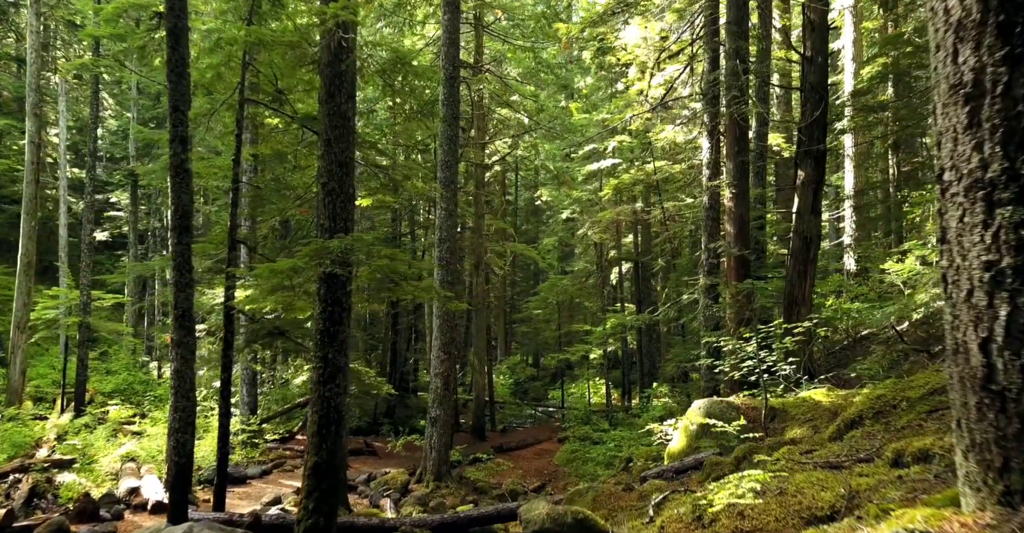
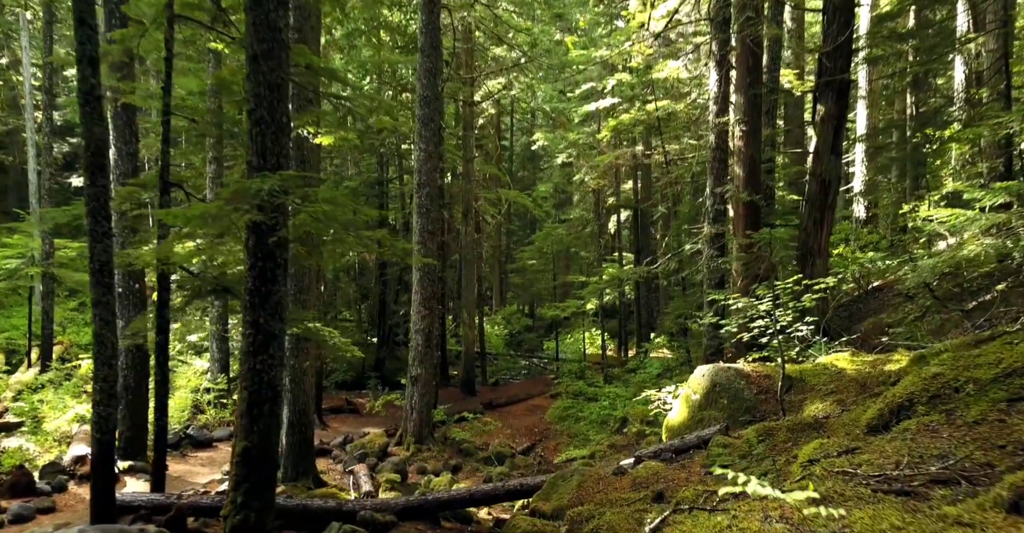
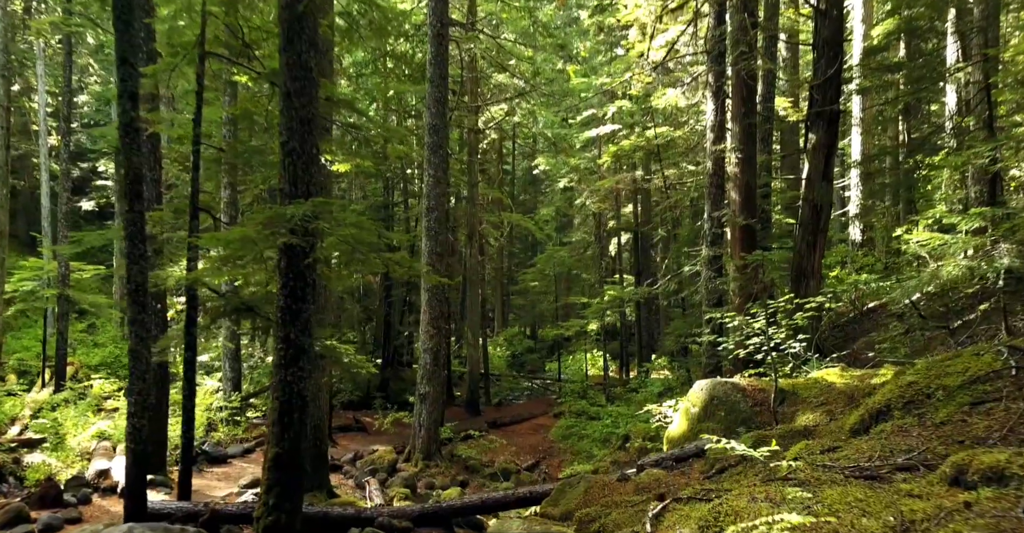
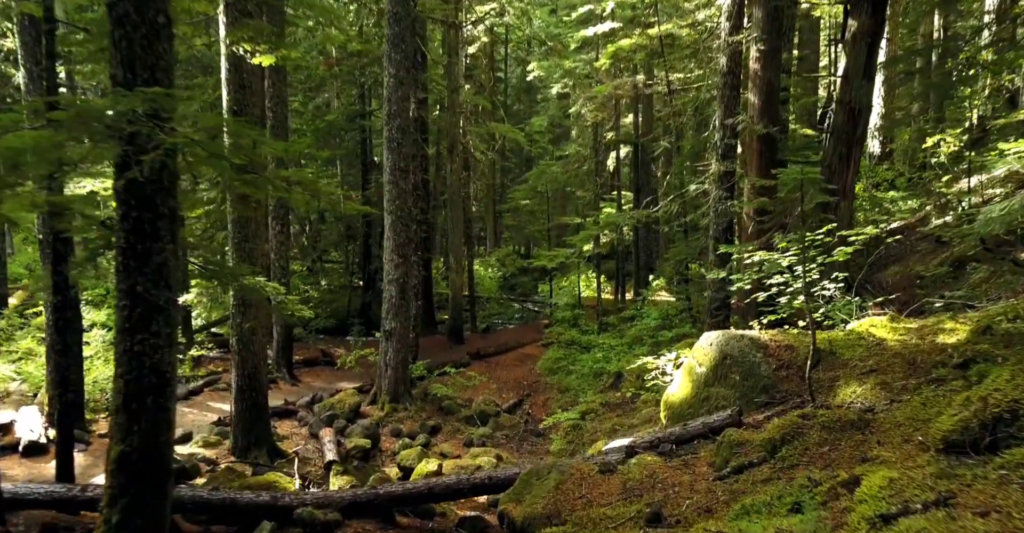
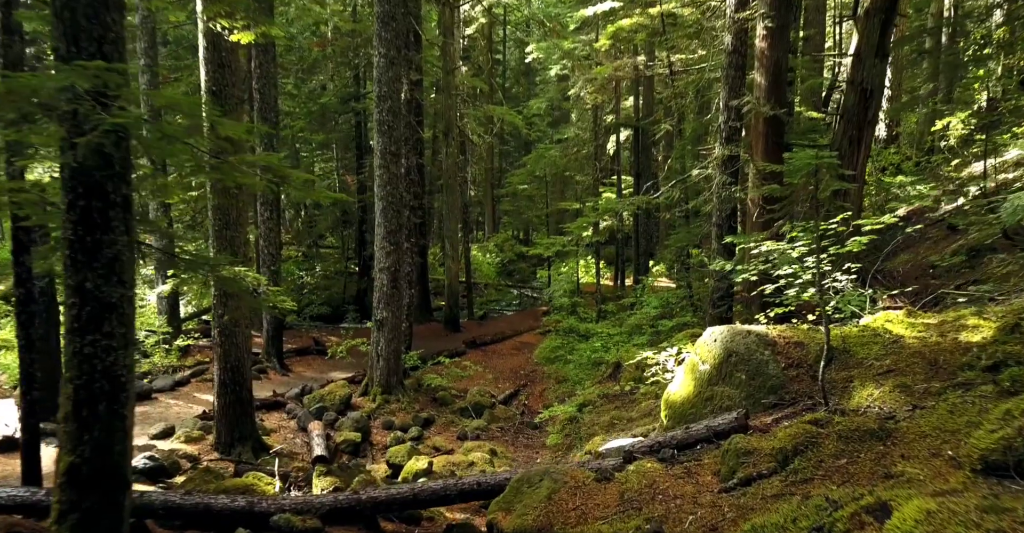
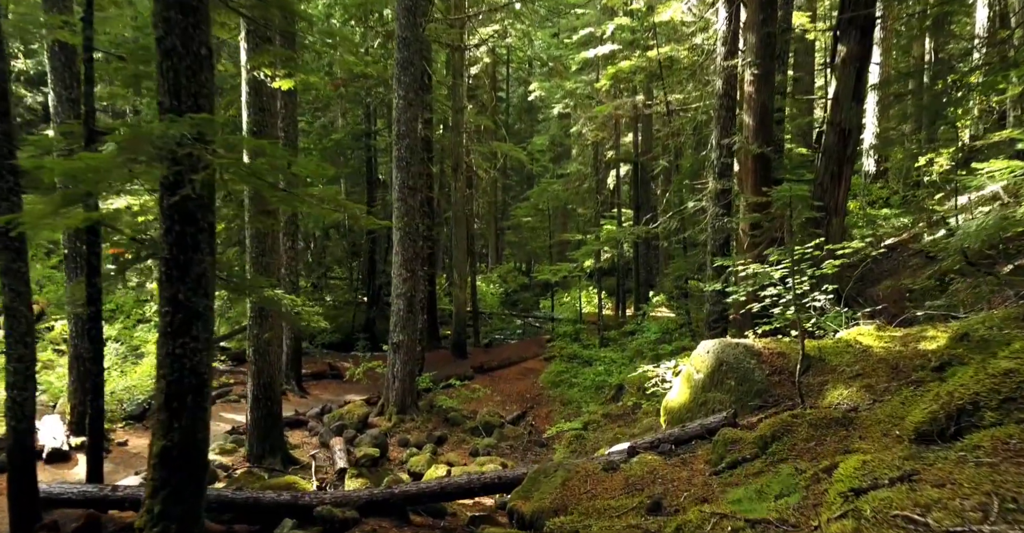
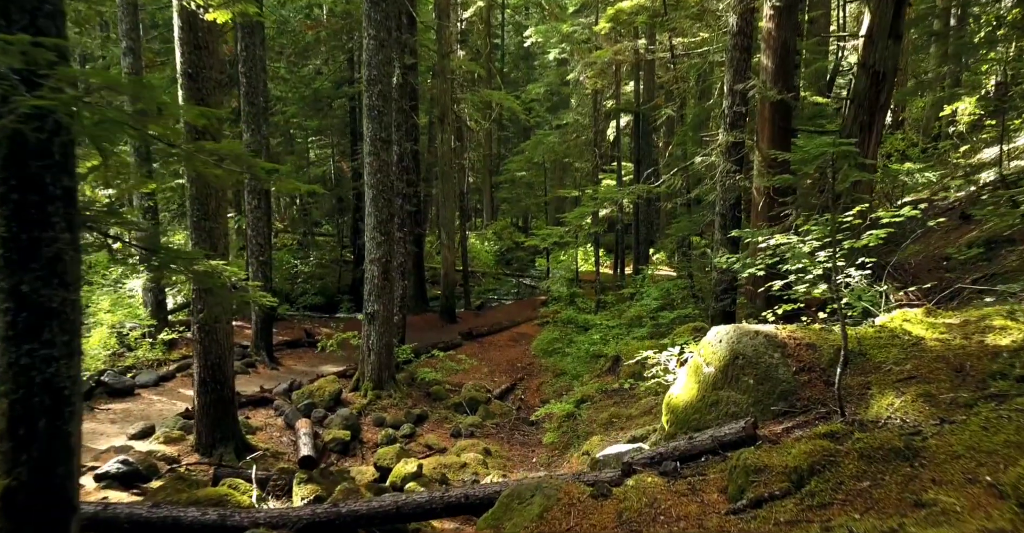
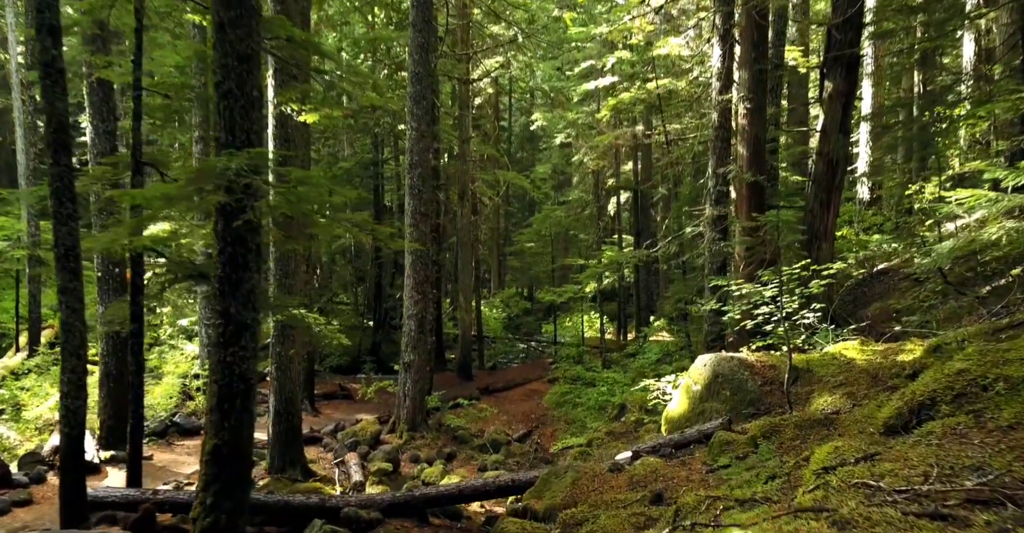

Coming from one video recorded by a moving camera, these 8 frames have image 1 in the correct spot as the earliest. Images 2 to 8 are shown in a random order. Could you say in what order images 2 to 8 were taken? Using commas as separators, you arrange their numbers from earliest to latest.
3, 2, 8, 6, 4, 5, 7
